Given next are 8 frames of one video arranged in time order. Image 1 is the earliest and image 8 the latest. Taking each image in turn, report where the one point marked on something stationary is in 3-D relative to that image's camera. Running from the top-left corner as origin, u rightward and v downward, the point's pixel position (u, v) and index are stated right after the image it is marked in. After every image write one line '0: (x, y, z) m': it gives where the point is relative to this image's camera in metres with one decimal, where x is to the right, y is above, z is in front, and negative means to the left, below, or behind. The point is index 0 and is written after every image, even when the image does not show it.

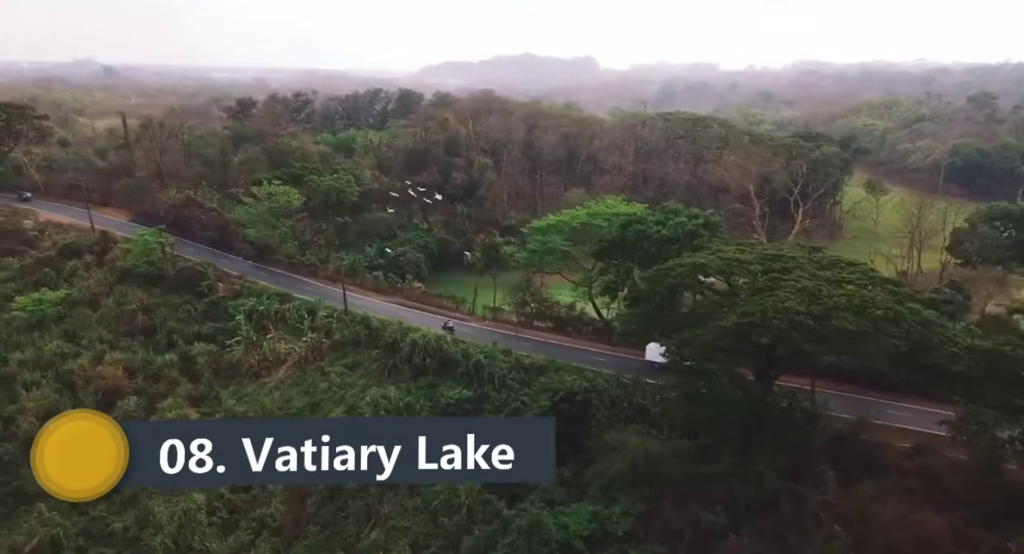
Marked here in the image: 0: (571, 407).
0: (+1.8, -3.9, +18.8) m
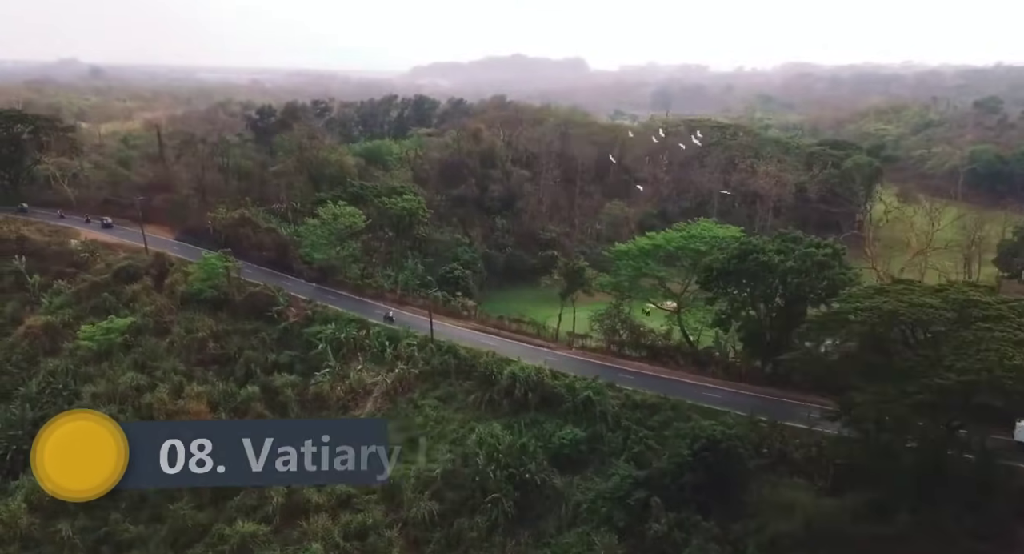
0: (+5.6, -4.9, +17.7) m
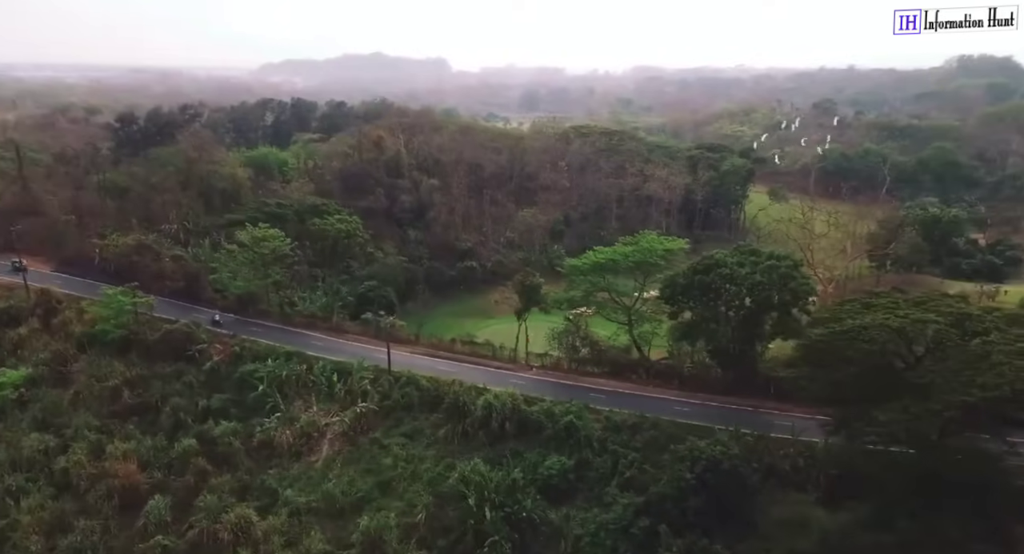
0: (+5.6, -5.5, +17.8) m
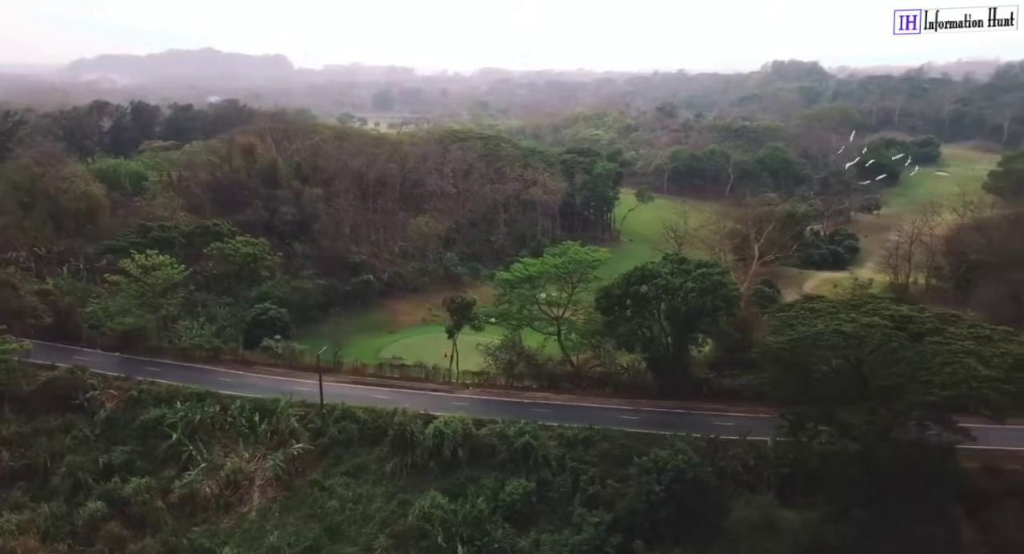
0: (+4.8, -5.9, +18.3) m
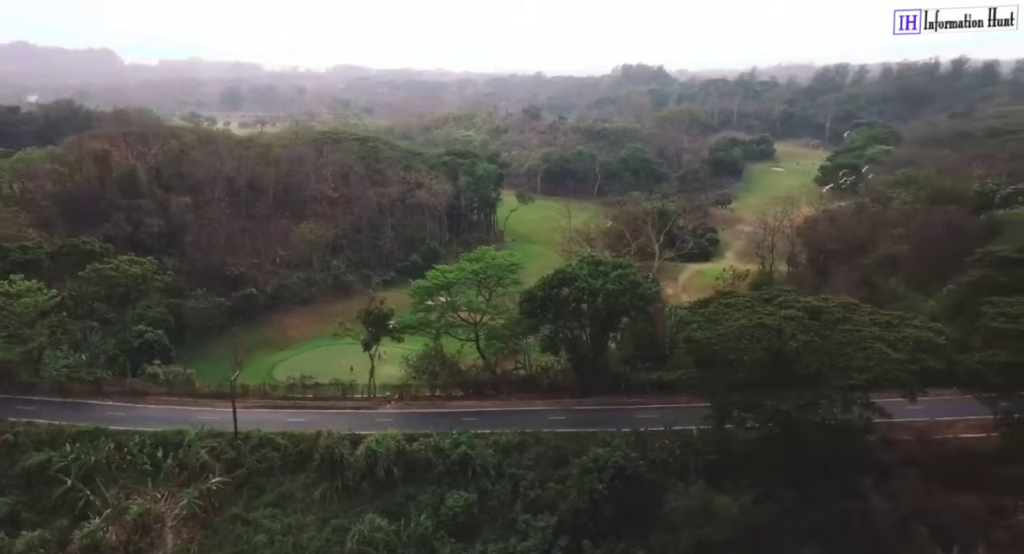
0: (+3.2, -6.0, +18.9) m
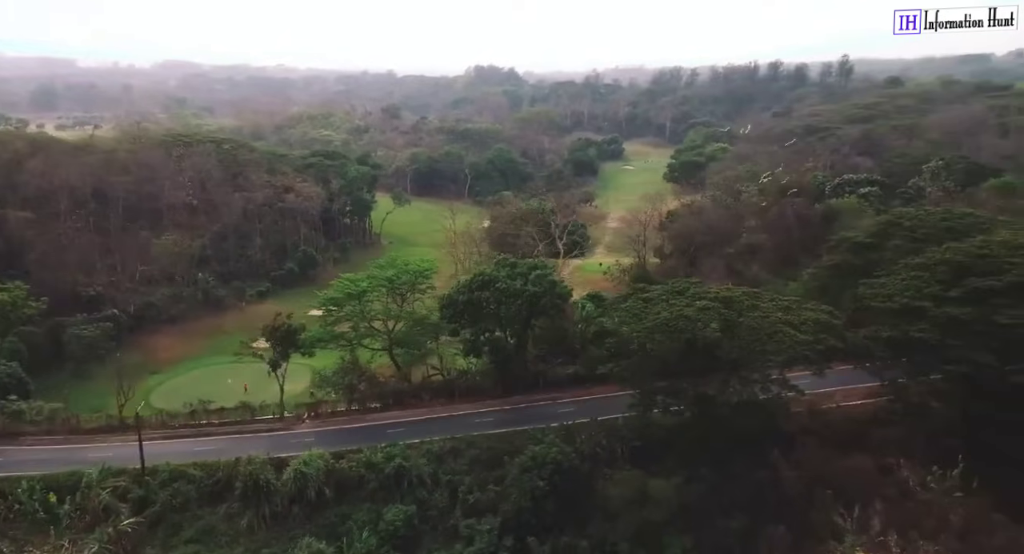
0: (+1.5, -6.0, +19.5) m
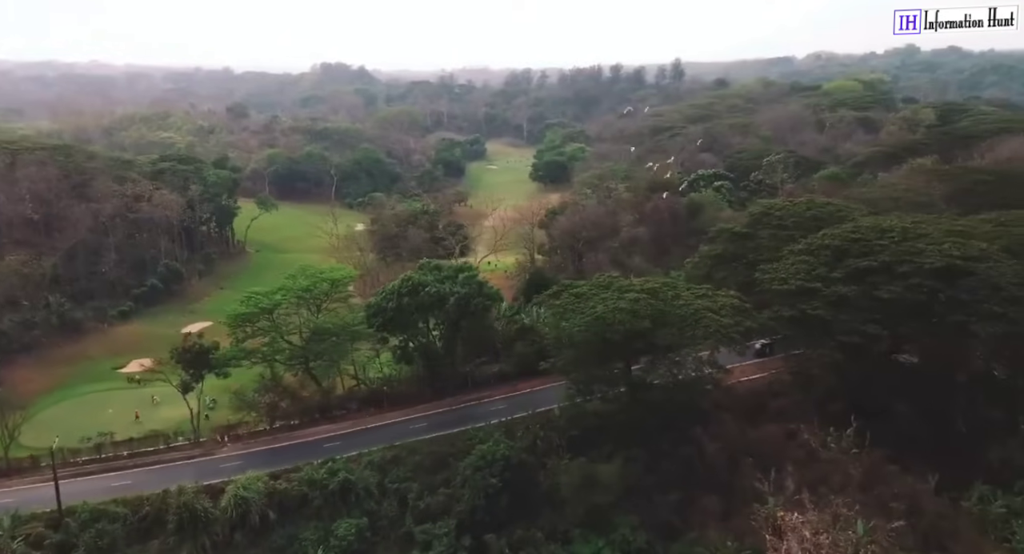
0: (0.0, -6.0, +20.0) m
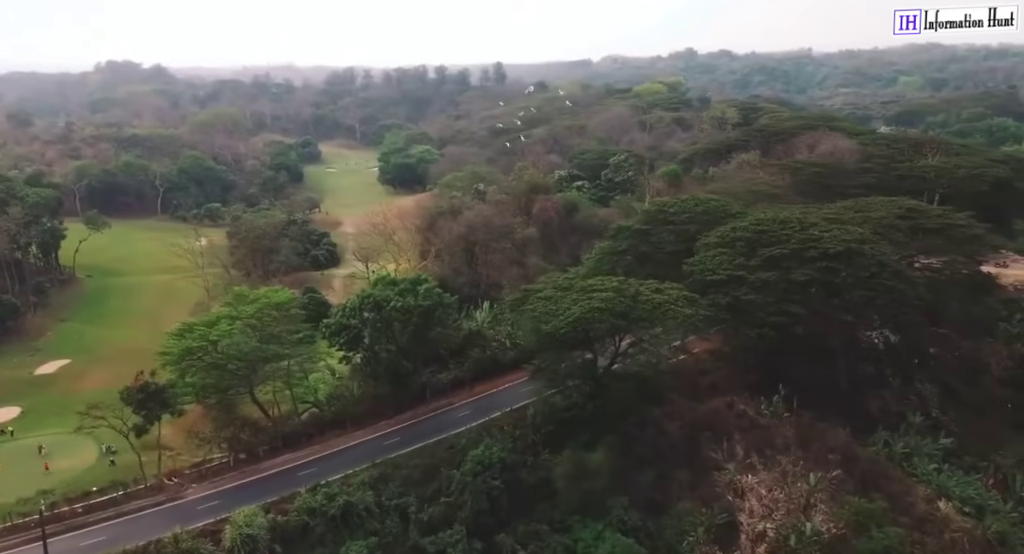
0: (-0.1, -6.3, +21.0) m
